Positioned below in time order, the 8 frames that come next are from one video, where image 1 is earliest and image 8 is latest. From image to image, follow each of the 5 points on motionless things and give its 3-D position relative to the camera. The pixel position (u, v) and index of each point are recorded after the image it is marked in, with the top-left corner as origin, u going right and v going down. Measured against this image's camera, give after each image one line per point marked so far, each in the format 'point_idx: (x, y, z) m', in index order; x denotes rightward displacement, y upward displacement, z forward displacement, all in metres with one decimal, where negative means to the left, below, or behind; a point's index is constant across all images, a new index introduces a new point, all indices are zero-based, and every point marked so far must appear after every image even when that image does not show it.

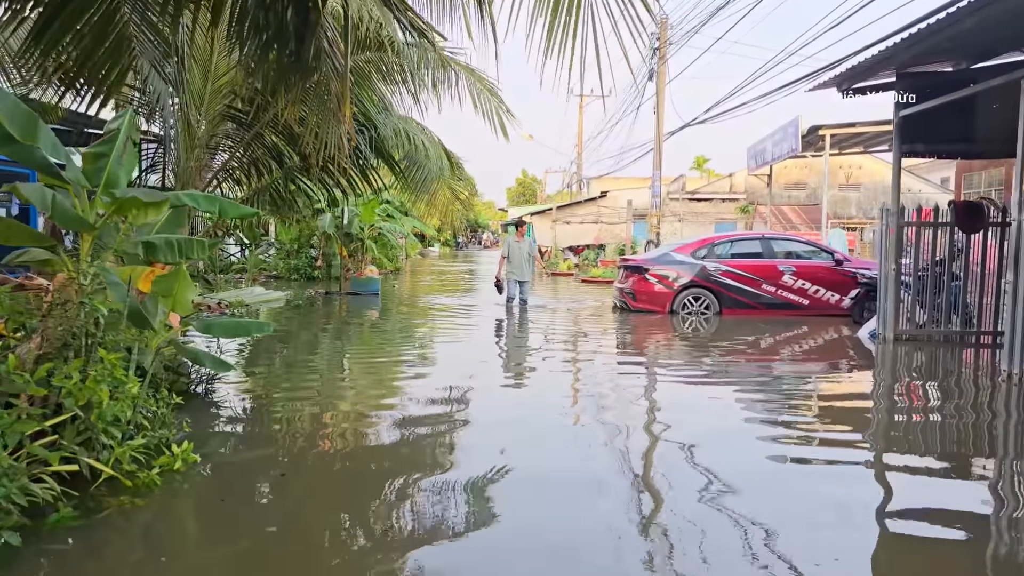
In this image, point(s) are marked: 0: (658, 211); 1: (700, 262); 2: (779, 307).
0: (+3.2, +1.7, +15.0) m
1: (+2.8, +0.4, +10.3) m
2: (+4.0, -0.3, +10.3) m
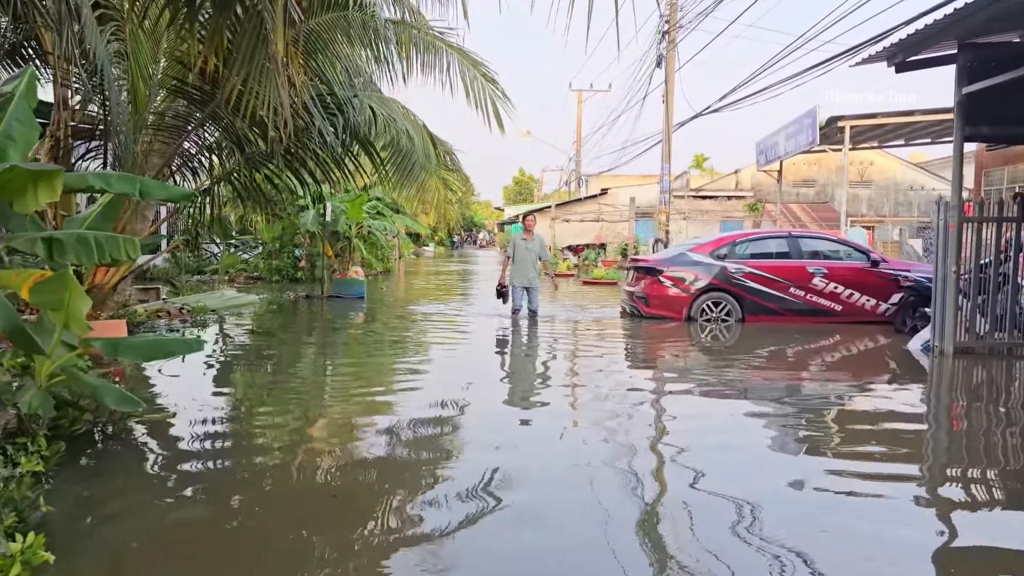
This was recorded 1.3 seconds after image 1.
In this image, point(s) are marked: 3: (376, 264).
0: (+3.1, +1.6, +14.0) m
1: (+2.8, +0.4, +9.3) m
2: (+4.0, -0.3, +9.3) m
3: (-3.9, +0.7, +19.8) m
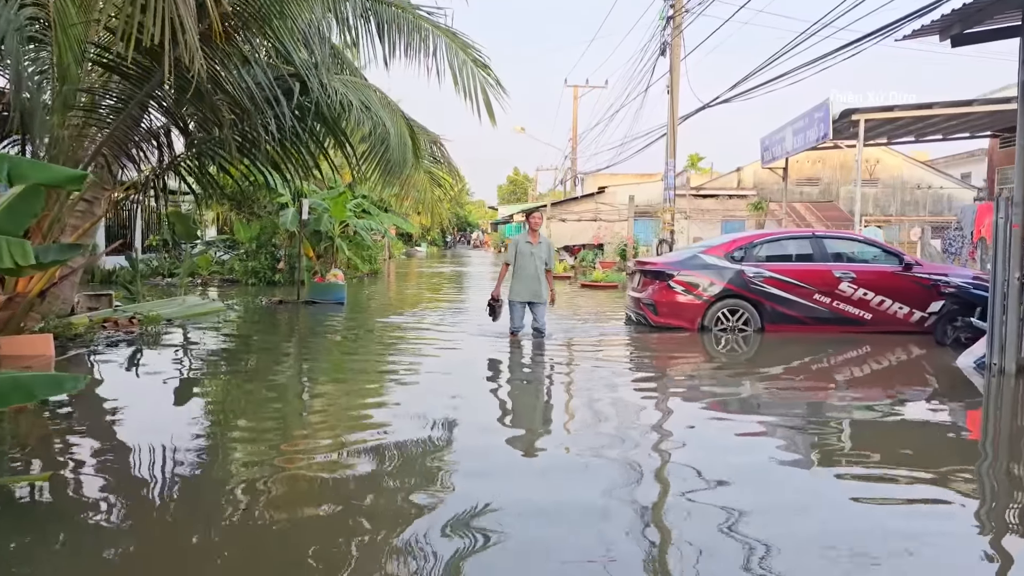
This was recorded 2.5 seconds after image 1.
0: (+3.0, +1.6, +13.1) m
1: (+2.7, +0.3, +8.4) m
2: (+3.9, -0.4, +8.3) m
3: (-4.0, +0.6, +18.8) m
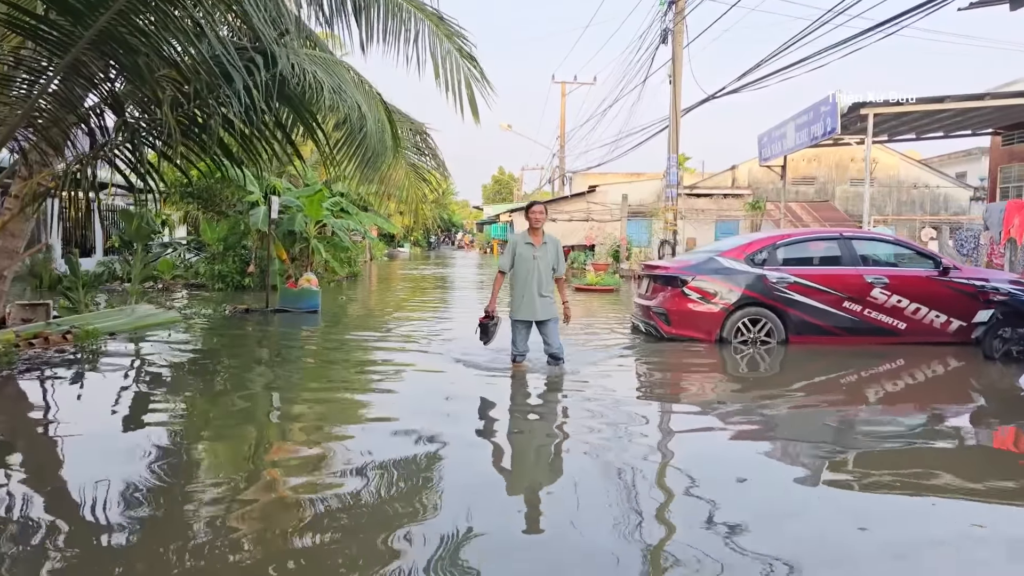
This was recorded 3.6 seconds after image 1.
0: (+2.8, +1.5, +12.2) m
1: (+2.6, +0.2, +7.5) m
2: (+3.8, -0.5, +7.5) m
3: (-4.4, +0.5, +17.7) m
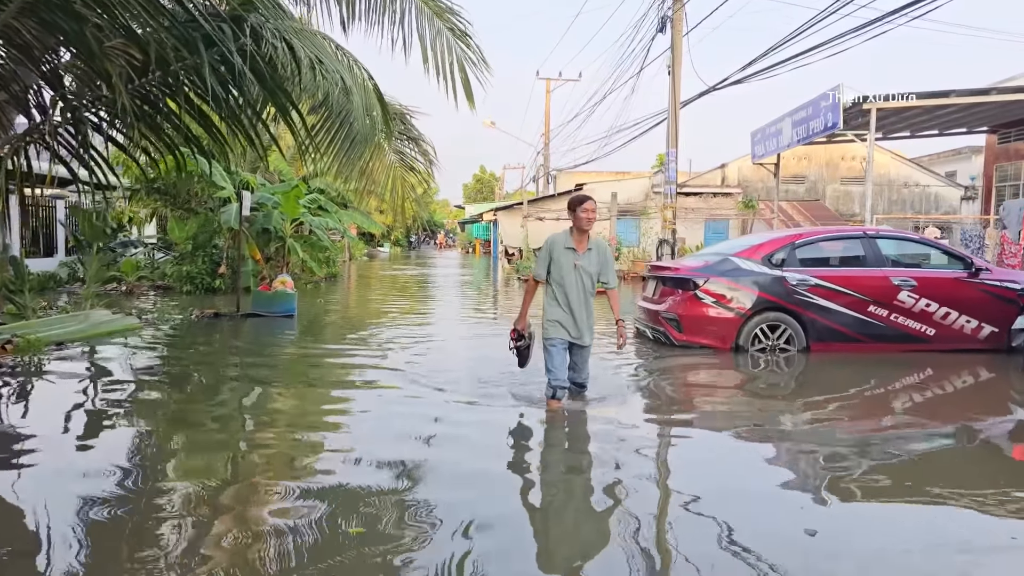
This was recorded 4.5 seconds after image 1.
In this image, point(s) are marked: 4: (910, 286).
0: (+2.7, +1.5, +11.6) m
1: (+2.6, +0.2, +6.9) m
2: (+3.8, -0.5, +6.9) m
3: (-4.7, +0.5, +16.9) m
4: (+3.9, 0.0, +6.9) m
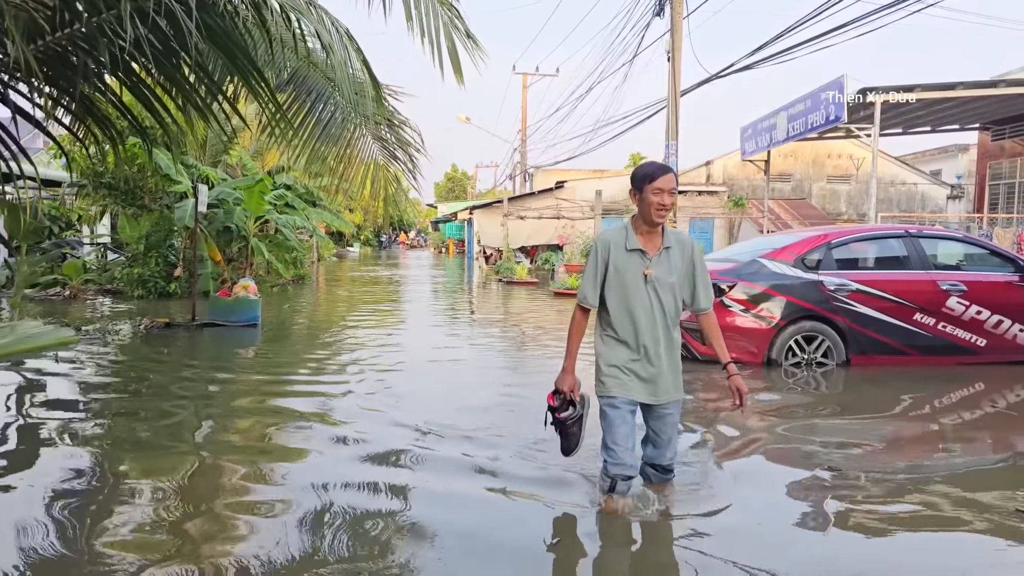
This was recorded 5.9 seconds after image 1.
0: (+2.5, +1.4, +10.8) m
1: (+2.6, +0.1, +6.1) m
2: (+3.8, -0.6, +6.2) m
3: (-5.1, +0.4, +15.8) m
4: (+3.9, 0.0, +6.1) m
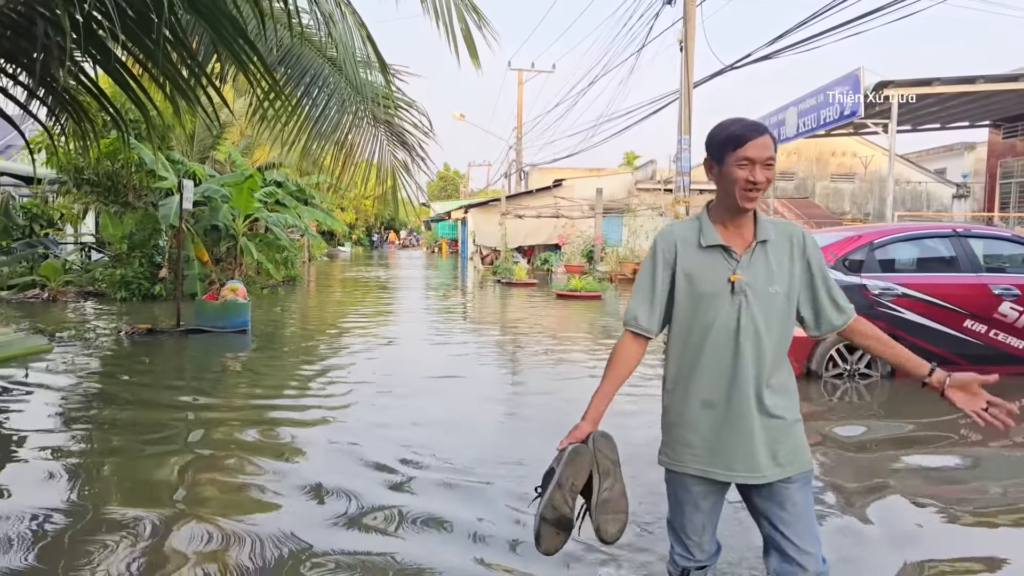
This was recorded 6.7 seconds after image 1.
0: (+2.5, +1.4, +10.3) m
1: (+2.7, +0.1, +5.6) m
2: (+3.9, -0.6, +5.7) m
3: (-5.1, +0.4, +15.2) m
4: (+4.1, -0.1, +5.6) m
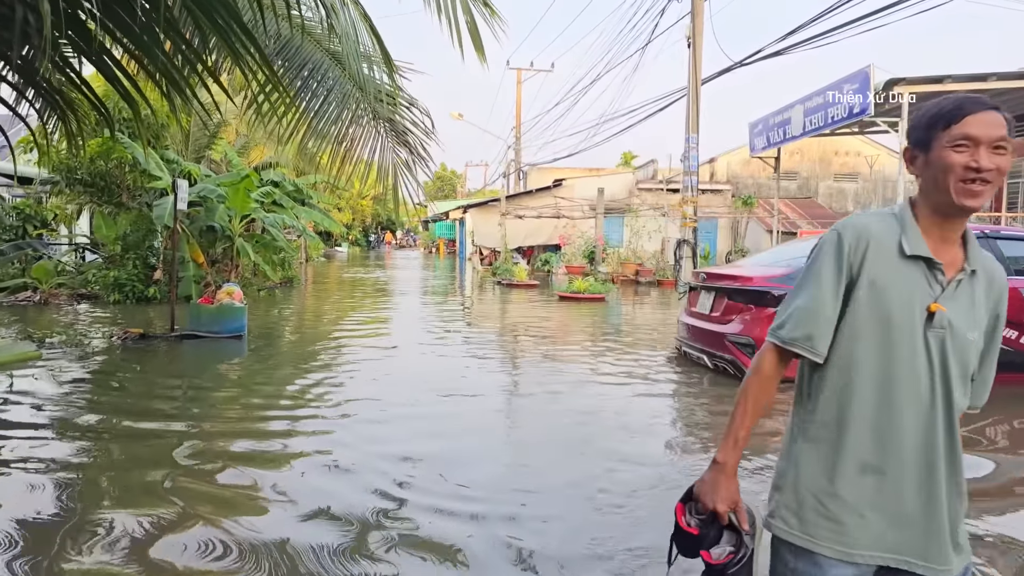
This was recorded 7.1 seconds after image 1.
0: (+2.6, +1.3, +10.0) m
1: (+2.8, +0.1, +5.3) m
2: (+4.0, -0.6, +5.4) m
3: (-5.1, +0.3, +14.9) m
4: (+4.1, -0.1, +5.4) m
